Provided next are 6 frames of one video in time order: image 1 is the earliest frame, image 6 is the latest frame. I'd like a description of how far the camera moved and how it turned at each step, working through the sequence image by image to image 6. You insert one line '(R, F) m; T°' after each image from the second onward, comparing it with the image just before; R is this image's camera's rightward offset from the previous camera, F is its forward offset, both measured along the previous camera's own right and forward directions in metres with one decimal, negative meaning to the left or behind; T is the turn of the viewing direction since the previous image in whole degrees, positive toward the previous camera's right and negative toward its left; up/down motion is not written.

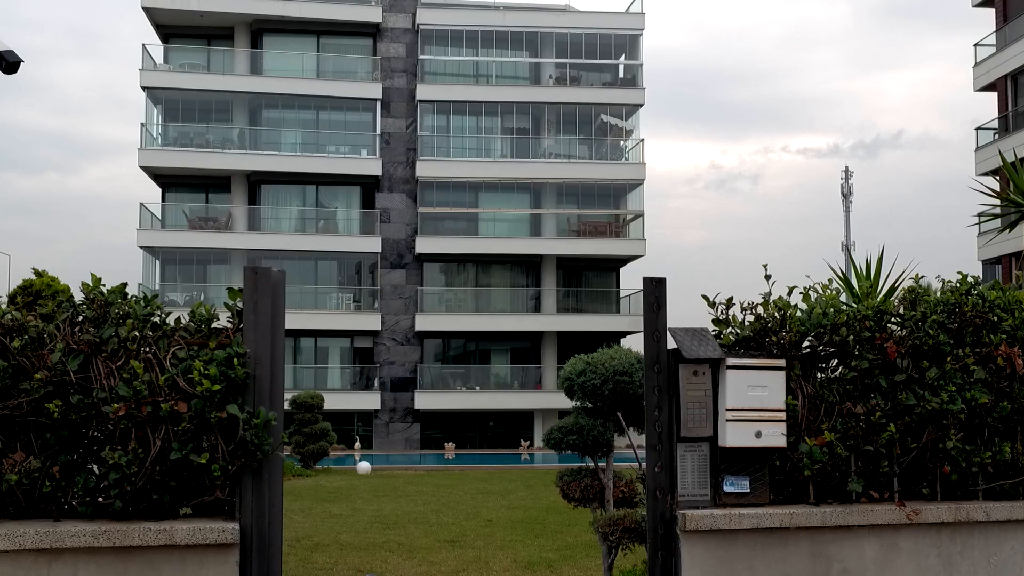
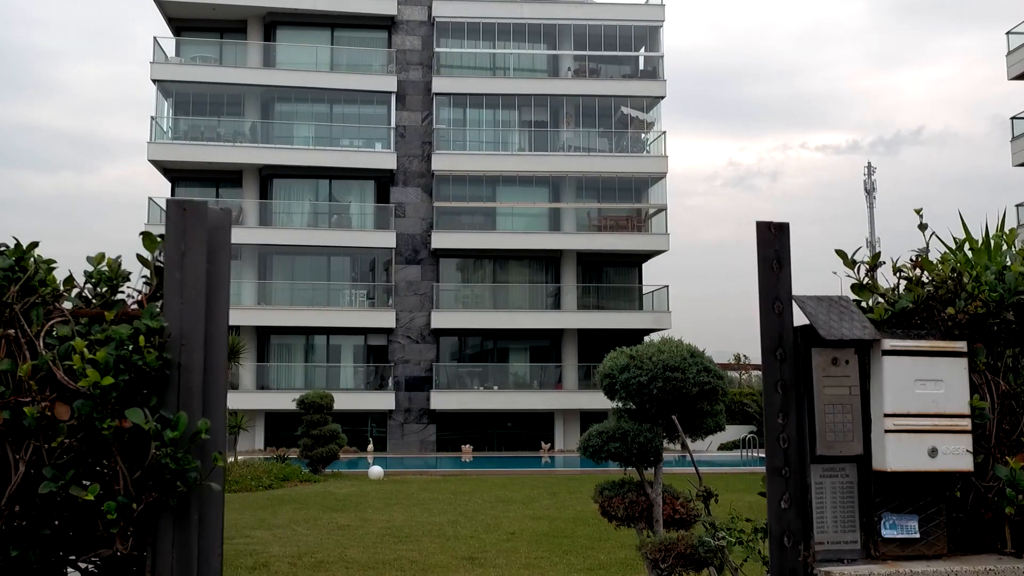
(-0.1, +0.9) m; -1°
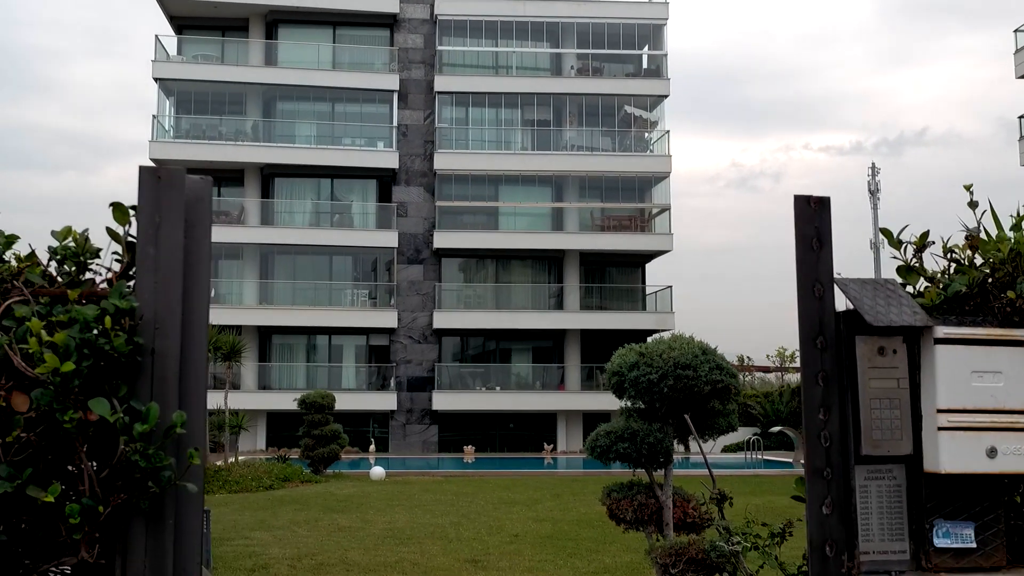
(0.0, +0.2) m; 0°
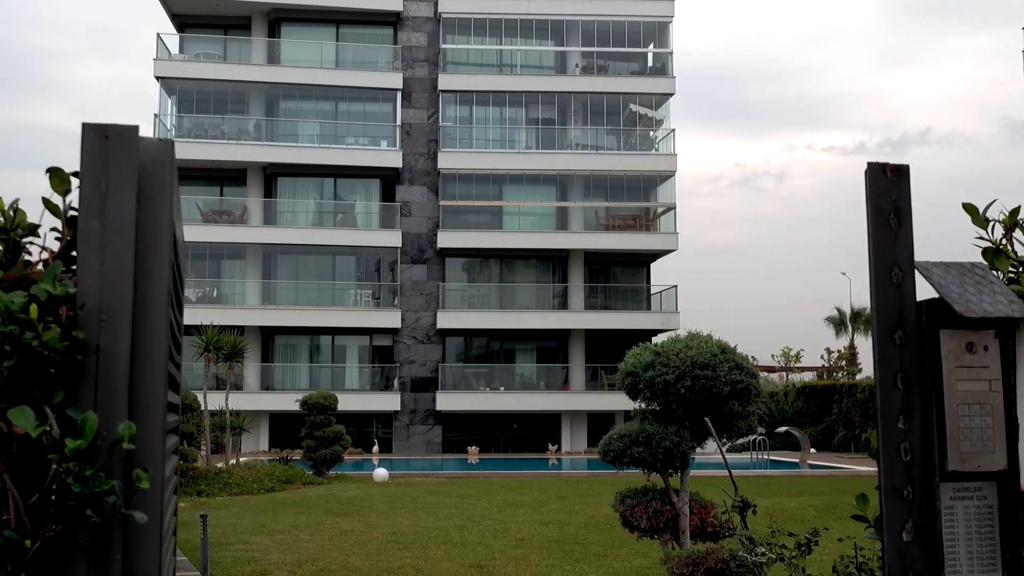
(0.0, +0.3) m; 0°
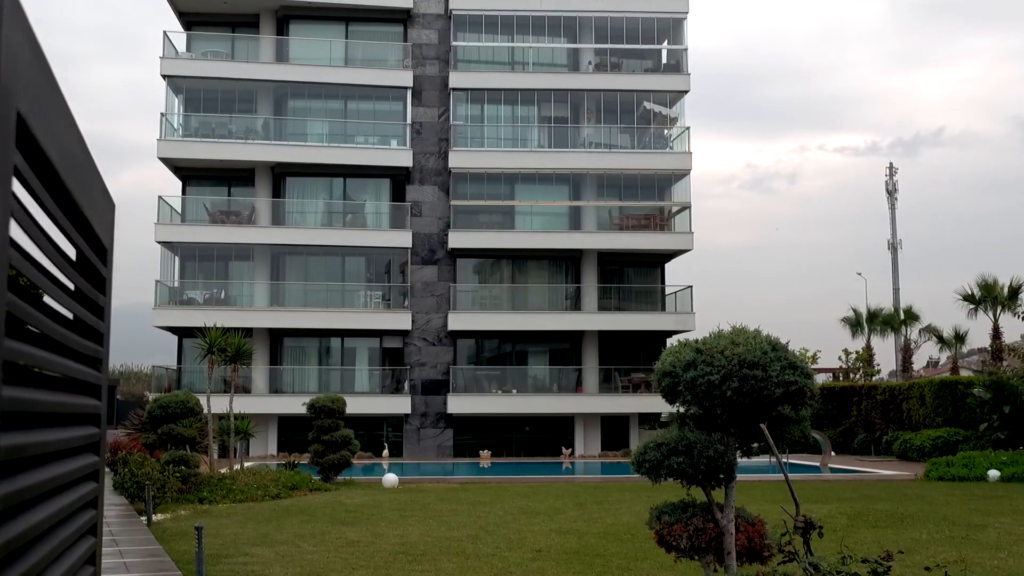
(0.0, +0.6) m; -1°
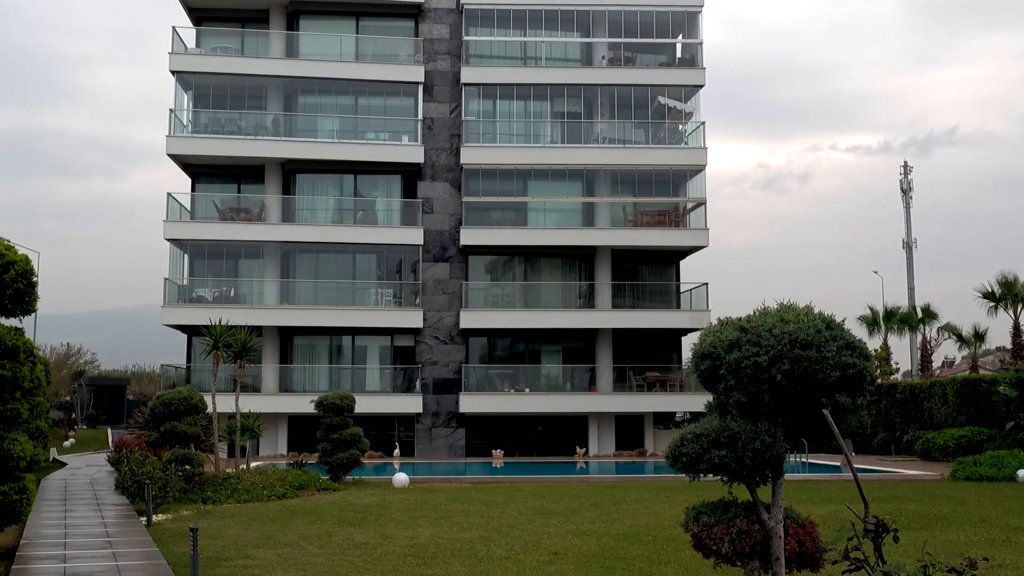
(0.0, +0.5) m; -1°
